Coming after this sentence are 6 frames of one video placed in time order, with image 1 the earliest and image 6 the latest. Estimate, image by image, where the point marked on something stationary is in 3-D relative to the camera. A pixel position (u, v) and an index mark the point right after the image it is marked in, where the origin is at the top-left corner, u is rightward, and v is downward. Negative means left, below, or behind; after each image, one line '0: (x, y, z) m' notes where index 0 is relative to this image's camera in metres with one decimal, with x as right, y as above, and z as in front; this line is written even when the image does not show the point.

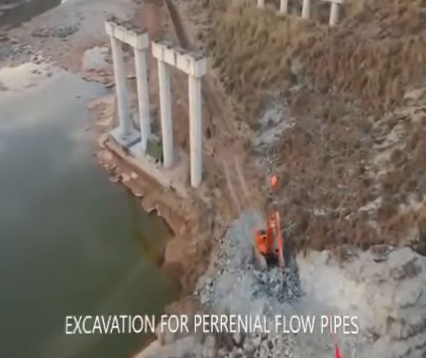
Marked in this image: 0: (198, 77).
0: (-0.6, +3.9, +19.5) m
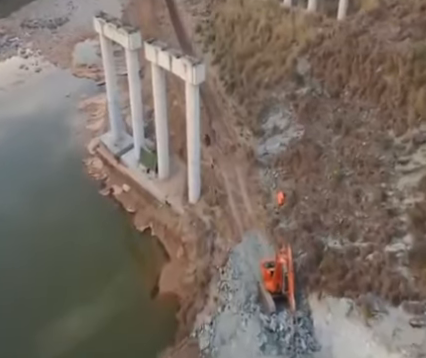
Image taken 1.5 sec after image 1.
0: (-0.6, +3.3, +17.4) m
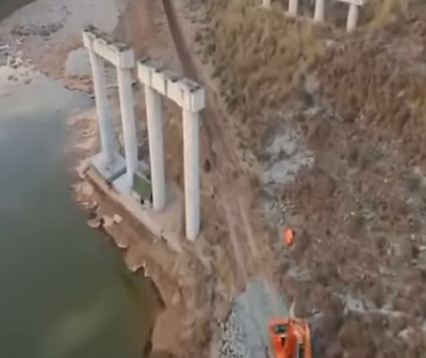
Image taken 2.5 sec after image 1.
0: (-0.6, +2.0, +15.4) m
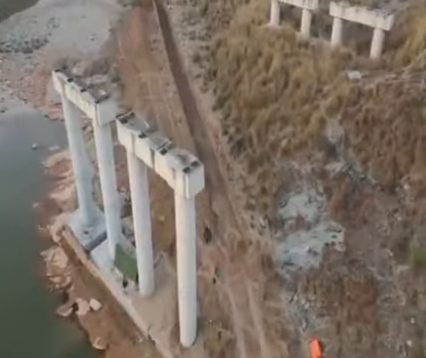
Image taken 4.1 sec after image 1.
0: (-0.5, -0.4, +11.3) m
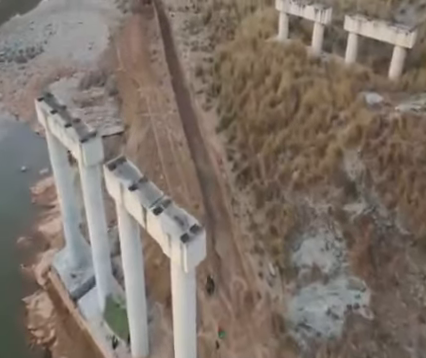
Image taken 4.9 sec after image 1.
0: (-0.4, -1.7, +9.3) m
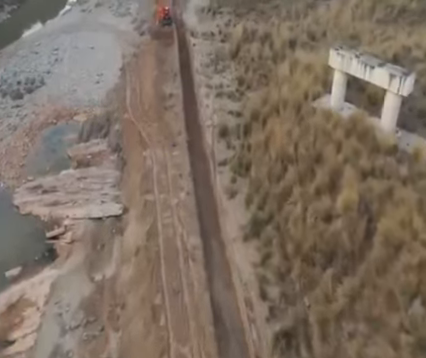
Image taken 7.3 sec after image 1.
0: (-0.3, -6.0, +2.2) m
